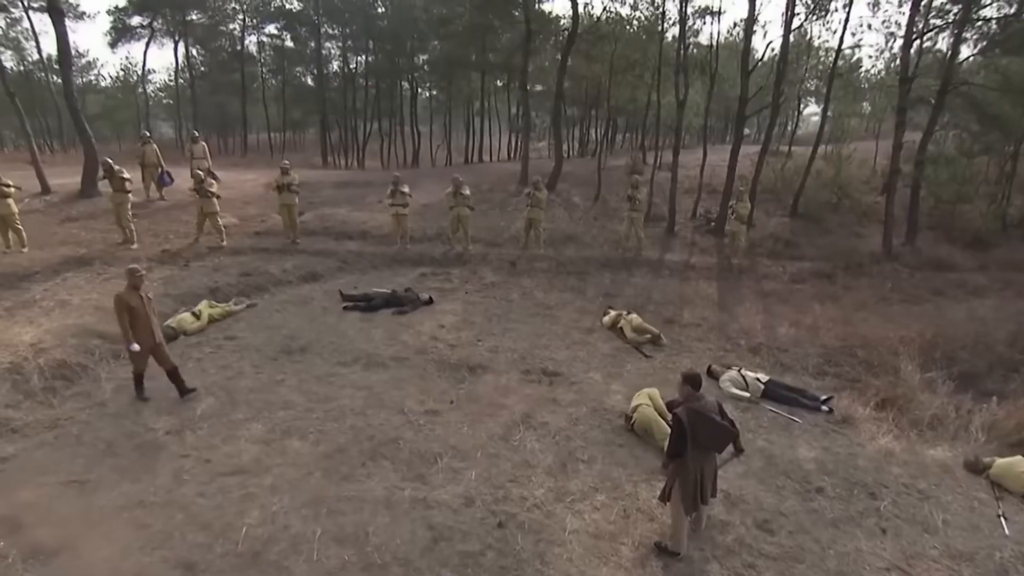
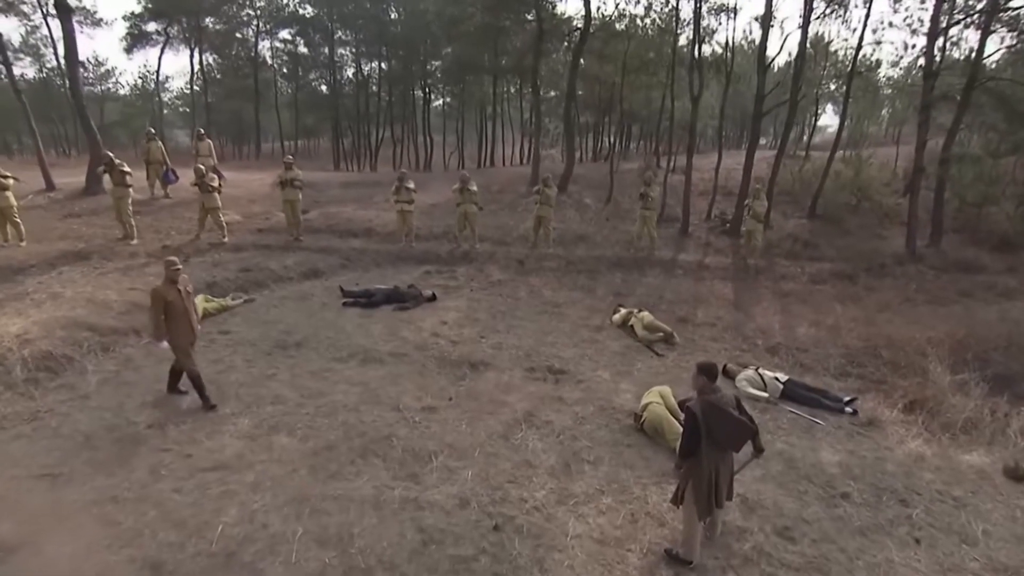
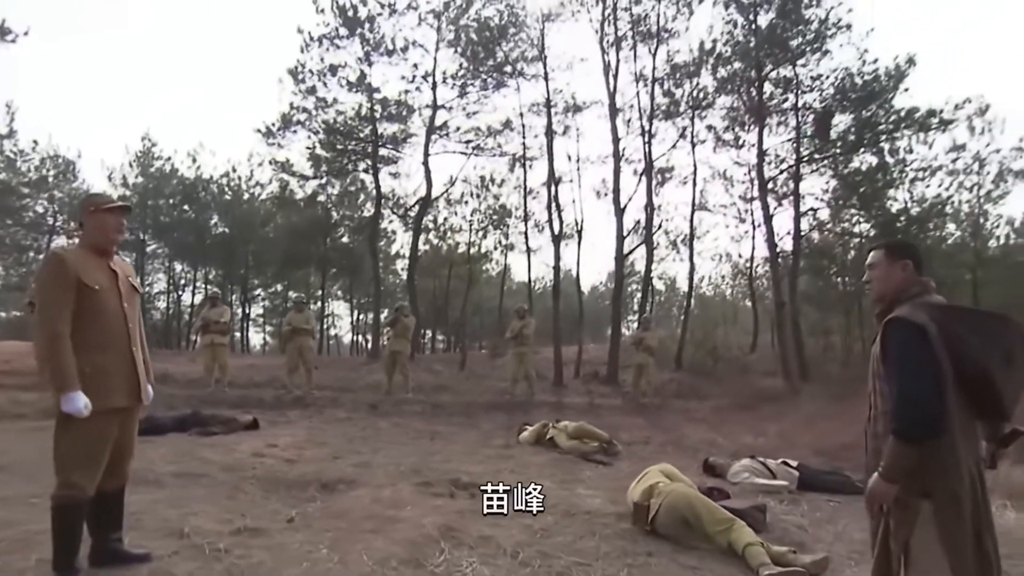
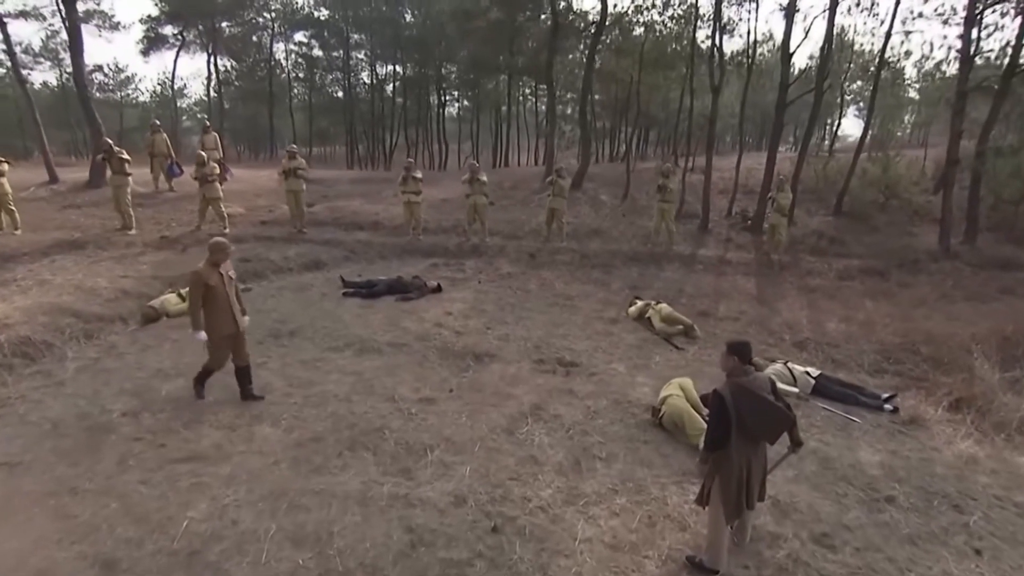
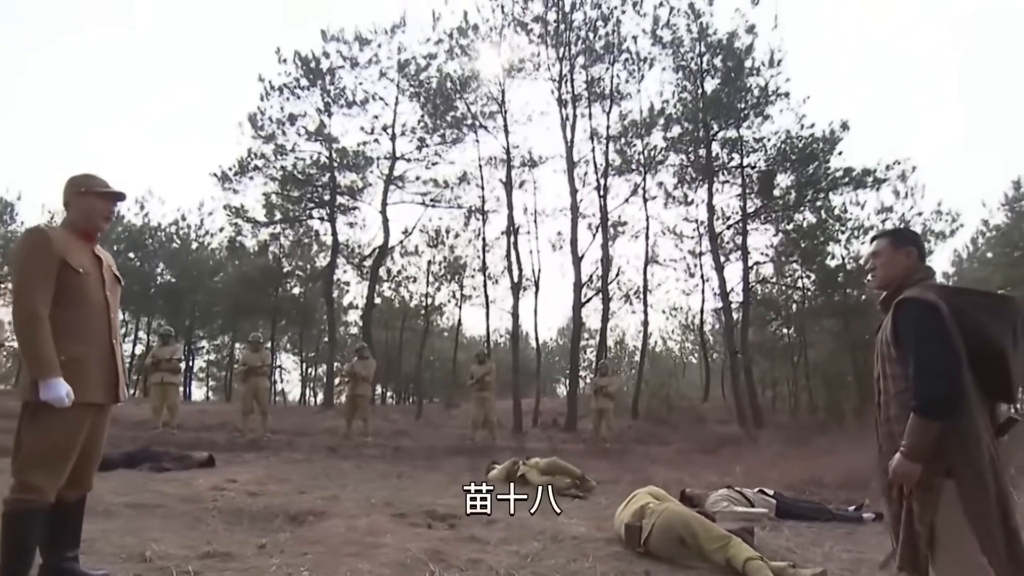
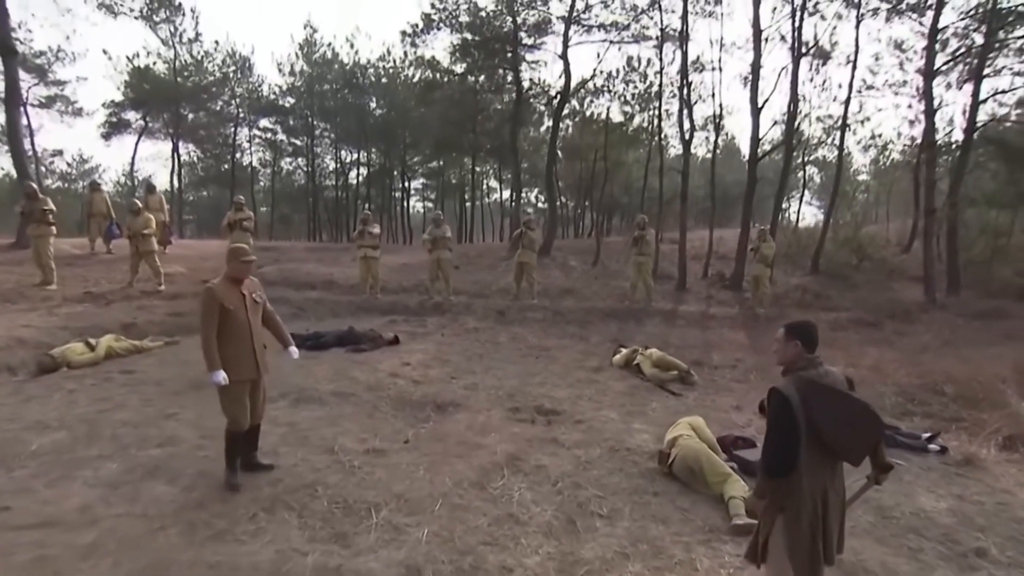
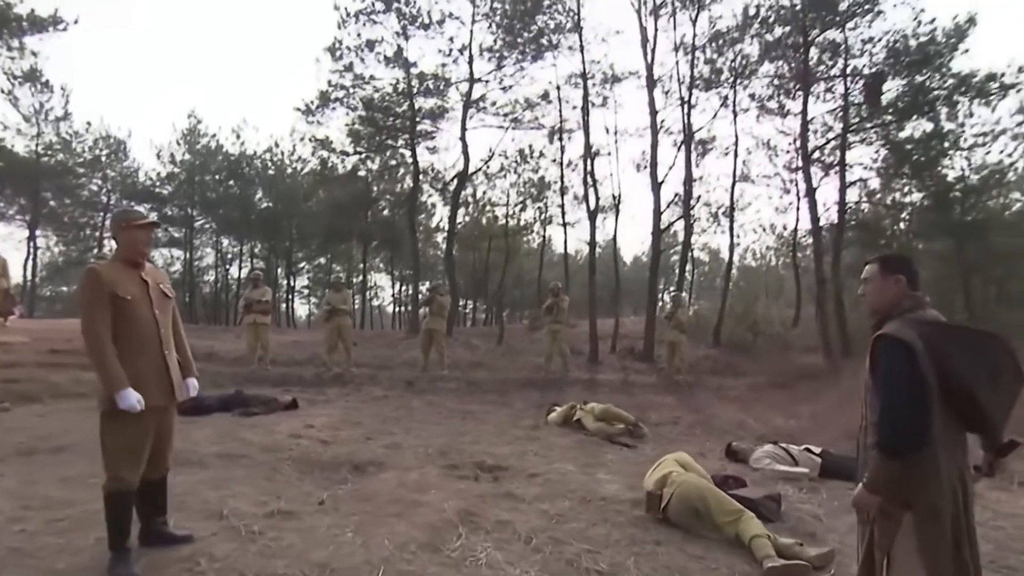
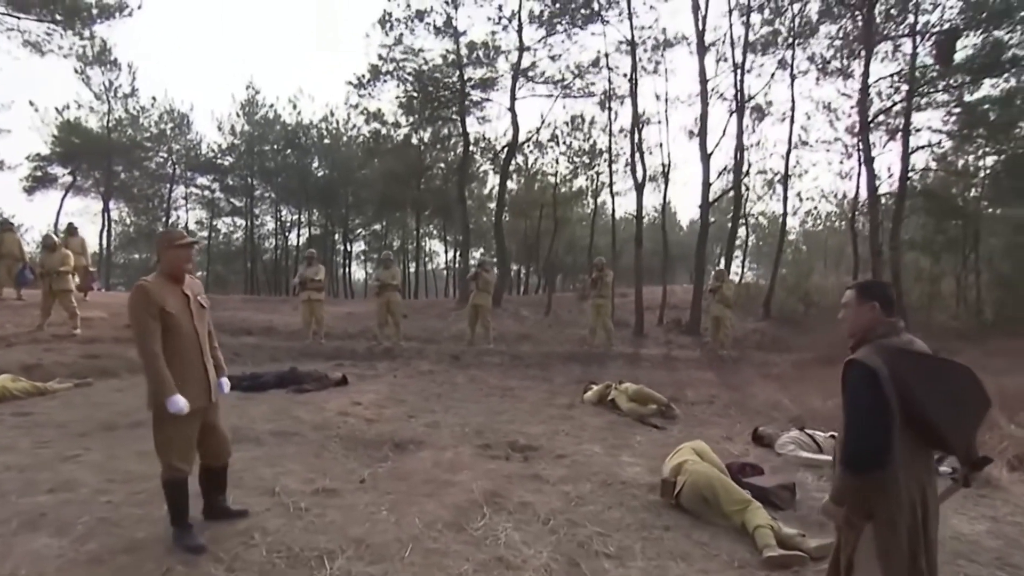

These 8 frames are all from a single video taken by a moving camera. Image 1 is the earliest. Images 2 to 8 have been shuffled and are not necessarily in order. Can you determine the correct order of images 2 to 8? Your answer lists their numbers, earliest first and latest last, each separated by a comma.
2, 4, 6, 8, 7, 3, 5
